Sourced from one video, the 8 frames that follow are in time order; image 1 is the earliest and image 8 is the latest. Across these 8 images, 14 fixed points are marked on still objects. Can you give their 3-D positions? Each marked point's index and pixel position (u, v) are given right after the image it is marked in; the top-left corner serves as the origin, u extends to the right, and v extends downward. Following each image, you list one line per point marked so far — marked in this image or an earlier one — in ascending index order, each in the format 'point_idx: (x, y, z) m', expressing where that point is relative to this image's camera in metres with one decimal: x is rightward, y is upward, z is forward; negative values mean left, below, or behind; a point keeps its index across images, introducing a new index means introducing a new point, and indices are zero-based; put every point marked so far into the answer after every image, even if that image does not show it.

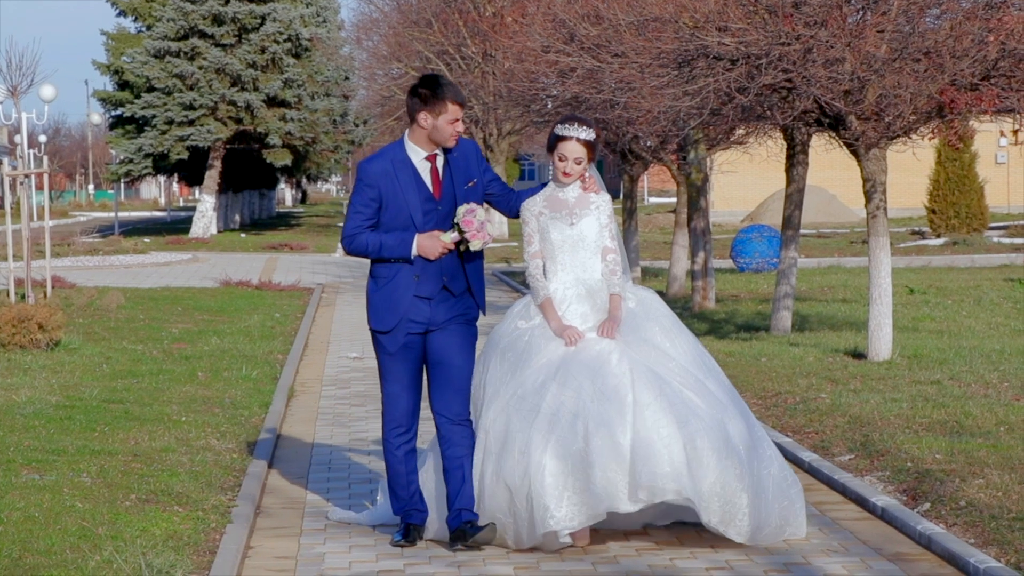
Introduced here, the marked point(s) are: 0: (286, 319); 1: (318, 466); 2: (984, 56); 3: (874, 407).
0: (-2.6, -0.4, +15.0) m
1: (-1.4, -1.3, +9.7) m
2: (+3.6, +1.8, +9.9) m
3: (+2.8, -0.9, +10.1) m
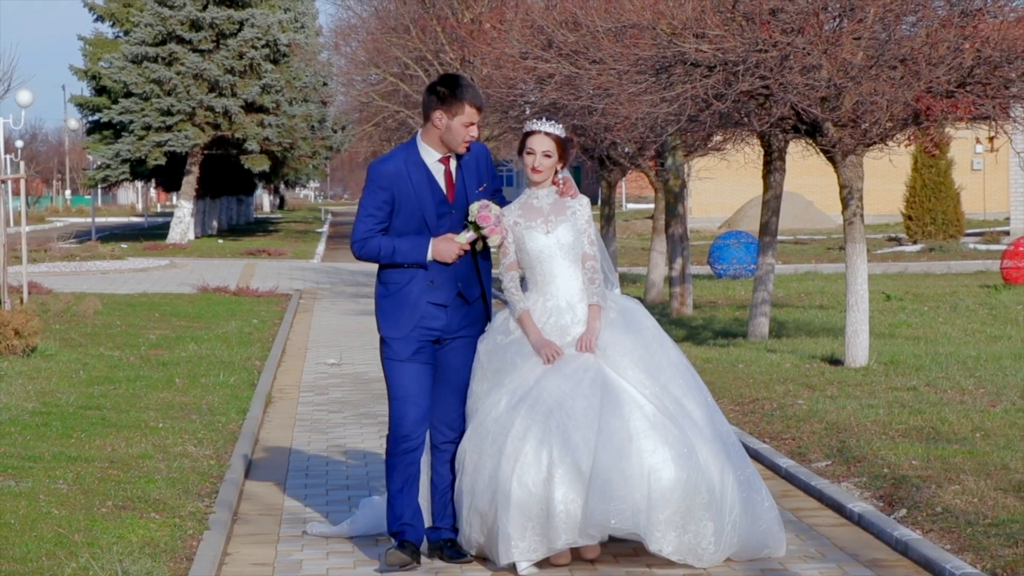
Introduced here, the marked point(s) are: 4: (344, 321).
0: (-2.9, -0.4, +15.0) m
1: (-1.6, -1.4, +9.7) m
2: (+3.4, +1.7, +10.0) m
3: (+2.6, -1.0, +10.1) m
4: (-2.1, -0.4, +15.8) m
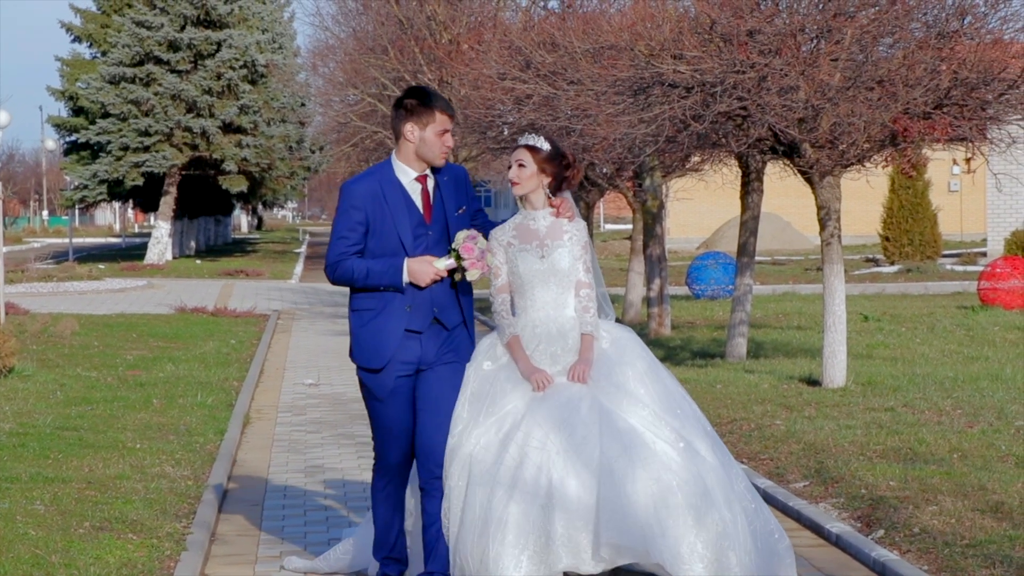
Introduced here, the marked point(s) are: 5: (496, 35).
0: (-3.1, -0.6, +15.0) m
1: (-1.8, -1.5, +9.7) m
2: (+3.3, +1.6, +10.0) m
3: (+2.5, -1.1, +10.1) m
4: (-2.3, -0.6, +15.8) m
5: (-0.2, +2.8, +14.4) m
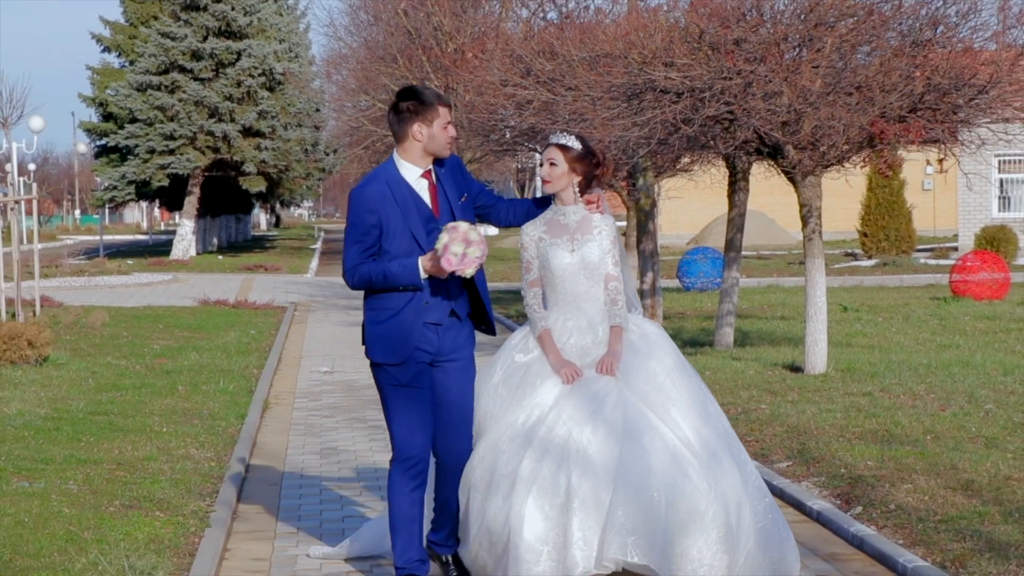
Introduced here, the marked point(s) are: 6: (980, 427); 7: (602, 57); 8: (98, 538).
0: (-3.0, -0.5, +15.7) m
1: (-1.8, -1.5, +10.4) m
2: (+3.3, +1.6, +10.7) m
3: (+2.5, -1.1, +10.9) m
4: (-2.2, -0.5, +16.5) m
5: (-0.2, +2.9, +15.1) m
6: (+3.7, -1.1, +10.4) m
7: (+0.8, +2.1, +12.1) m
8: (-2.6, -1.6, +8.2) m
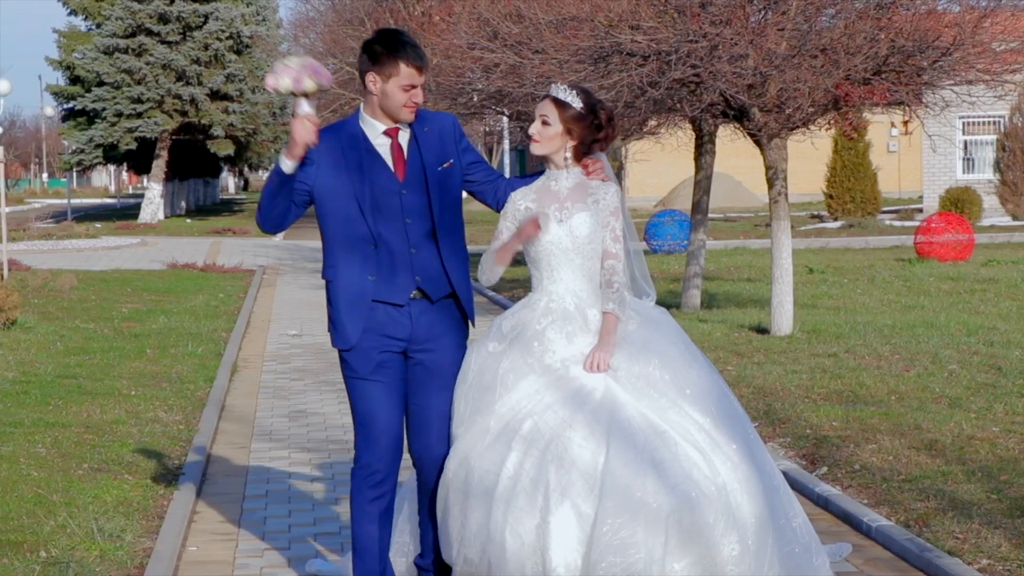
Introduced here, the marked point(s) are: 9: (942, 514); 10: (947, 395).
0: (-3.3, -0.2, +15.7) m
1: (-2.0, -1.2, +10.4) m
2: (+3.0, +1.9, +10.8) m
3: (+2.2, -0.7, +10.9) m
4: (-2.5, -0.2, +16.5) m
5: (-0.5, +3.2, +15.1) m
6: (+3.4, -0.8, +10.4) m
7: (+0.5, +2.5, +12.2) m
8: (-2.9, -1.3, +8.2) m
9: (+2.5, -1.3, +7.5) m
10: (+3.4, -0.8, +10.3) m
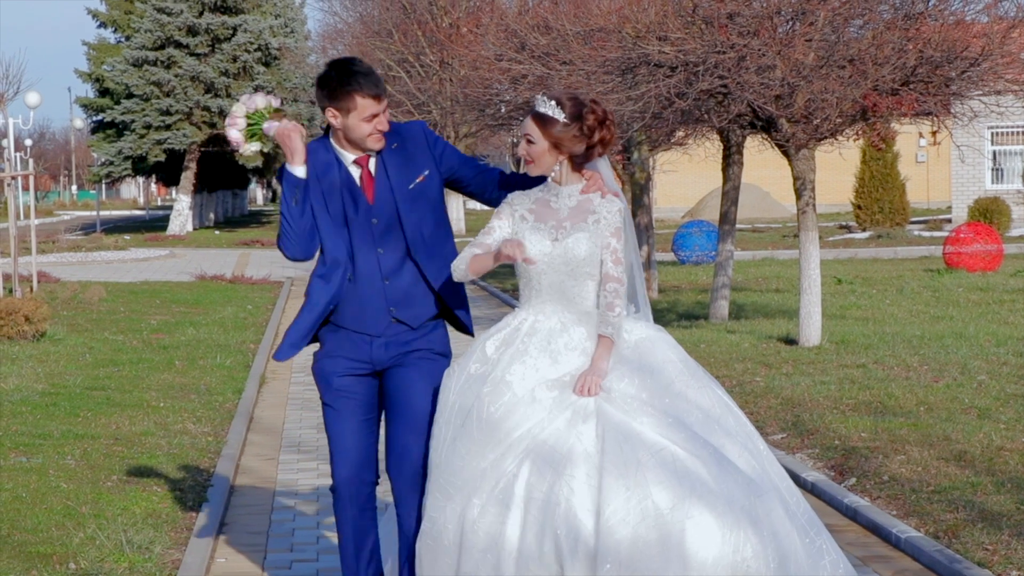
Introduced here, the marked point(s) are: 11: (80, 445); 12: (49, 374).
0: (-3.1, -0.3, +15.8) m
1: (-1.8, -1.3, +10.5) m
2: (+3.2, +1.9, +10.8) m
3: (+2.4, -0.8, +10.9) m
4: (-2.3, -0.3, +16.6) m
5: (-0.2, +3.1, +15.2) m
6: (+3.7, -0.9, +10.4) m
7: (+0.8, +2.4, +12.2) m
8: (-2.6, -1.4, +8.3) m
9: (+2.7, -1.4, +7.5) m
10: (+3.7, -0.9, +10.3) m
11: (-3.3, -1.2, +10.0) m
12: (-4.2, -0.8, +11.8) m
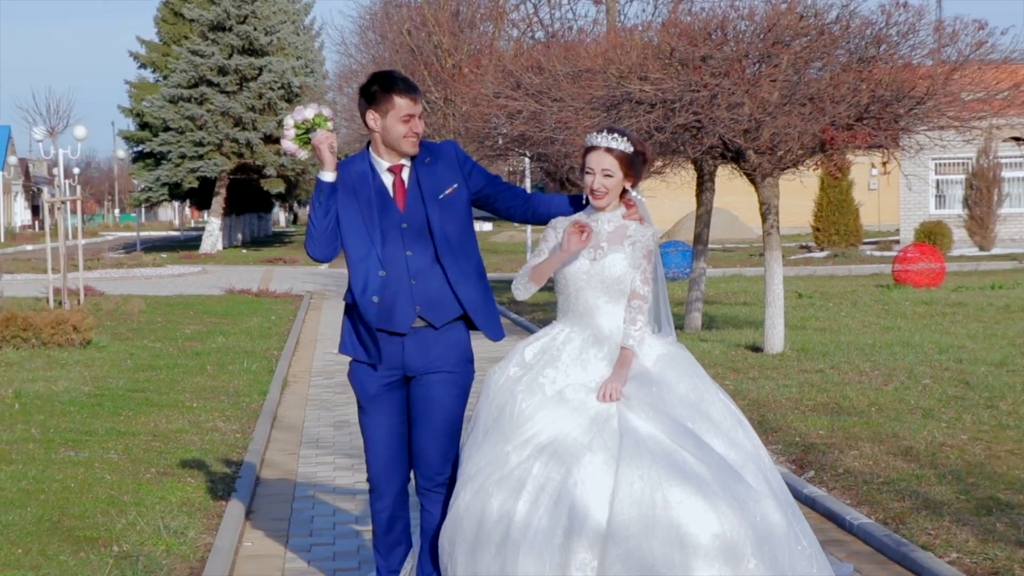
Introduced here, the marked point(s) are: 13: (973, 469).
0: (-3.1, -0.4, +17.1) m
1: (-1.8, -1.4, +11.8) m
2: (+3.2, +1.7, +12.1) m
3: (+2.4, -1.0, +12.3) m
4: (-2.3, -0.4, +17.9) m
5: (-0.3, +3.0, +16.5) m
6: (+3.6, -1.0, +11.8) m
7: (+0.8, +2.3, +13.5) m
8: (-2.7, -1.5, +9.6) m
9: (+2.7, -1.5, +8.9) m
10: (+3.6, -1.1, +11.6) m
11: (-3.3, -1.3, +11.3) m
12: (-4.2, -0.9, +13.1) m
13: (+3.4, -1.4, +9.9) m
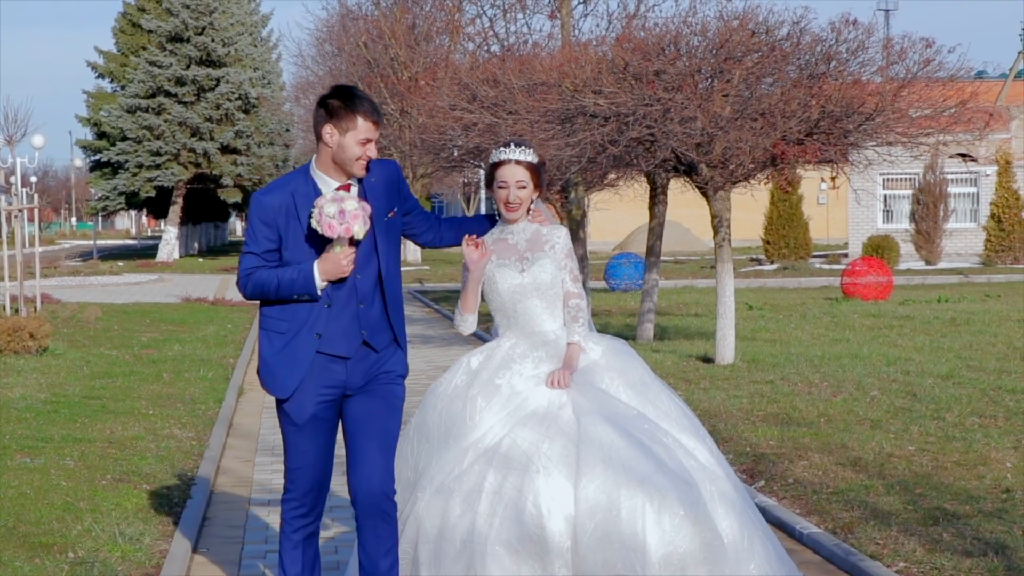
0: (-3.6, -0.5, +17.2) m
1: (-2.3, -1.5, +11.9) m
2: (+2.8, +1.6, +12.3) m
3: (+2.0, -1.1, +12.4) m
4: (-2.8, -0.5, +18.0) m
5: (-0.7, +2.9, +16.6) m
6: (+3.2, -1.1, +12.0) m
7: (+0.3, +2.1, +13.7) m
8: (-3.1, -1.6, +9.7) m
9: (+2.3, -1.6, +9.1) m
10: (+3.2, -1.2, +11.8) m
11: (-3.8, -1.4, +11.4) m
12: (-4.7, -1.0, +13.2) m
13: (+3.0, -1.5, +10.1) m
